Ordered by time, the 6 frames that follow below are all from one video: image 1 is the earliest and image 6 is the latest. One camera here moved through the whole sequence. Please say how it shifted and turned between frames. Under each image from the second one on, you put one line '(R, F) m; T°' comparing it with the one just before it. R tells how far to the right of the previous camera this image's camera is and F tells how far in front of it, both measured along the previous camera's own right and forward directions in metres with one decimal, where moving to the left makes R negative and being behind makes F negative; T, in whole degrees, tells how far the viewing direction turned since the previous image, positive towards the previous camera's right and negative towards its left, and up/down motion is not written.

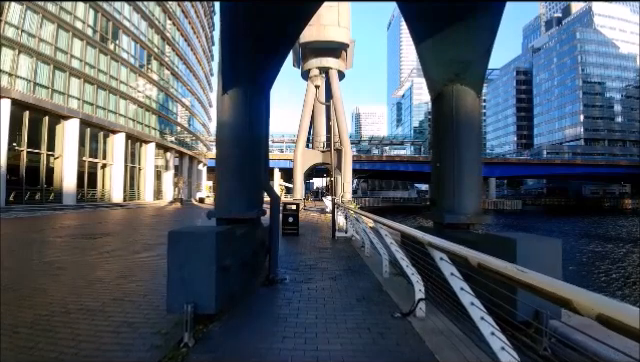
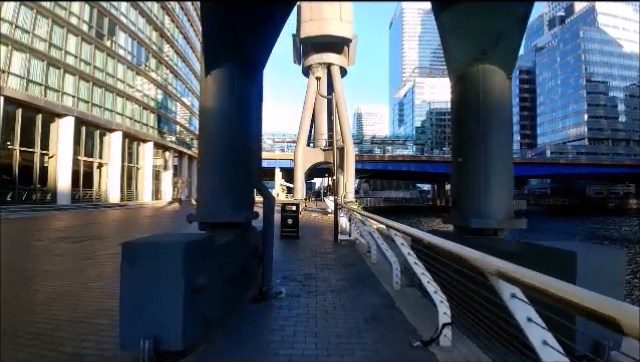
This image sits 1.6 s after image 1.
(0.0, +0.7) m; 0°
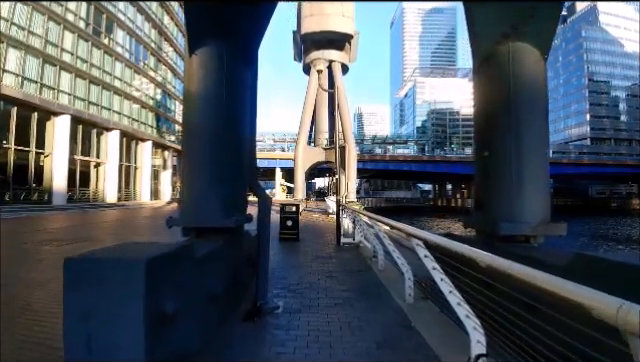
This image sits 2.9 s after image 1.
(0.0, +0.5) m; 0°
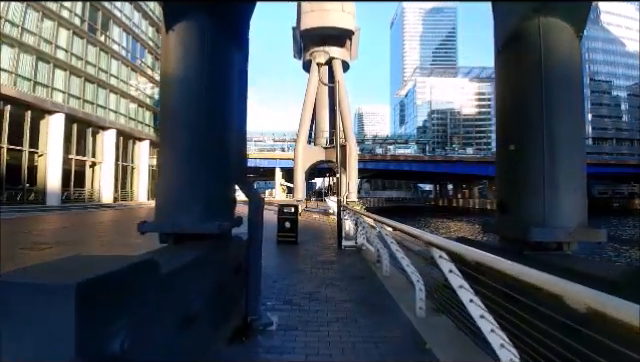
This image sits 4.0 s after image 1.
(0.0, +0.5) m; 0°
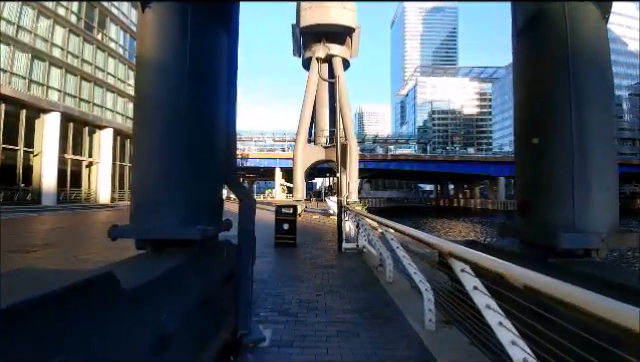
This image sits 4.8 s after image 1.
(0.0, +0.4) m; 0°
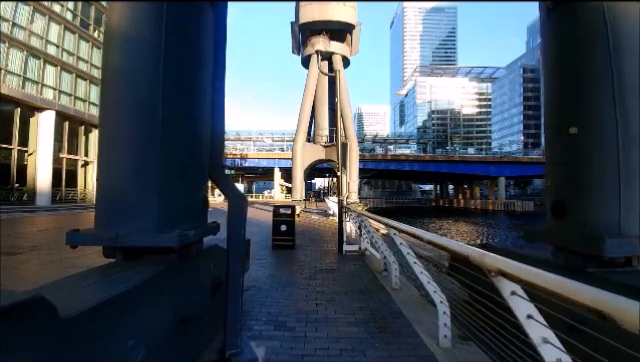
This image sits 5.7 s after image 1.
(0.0, +0.4) m; 0°
